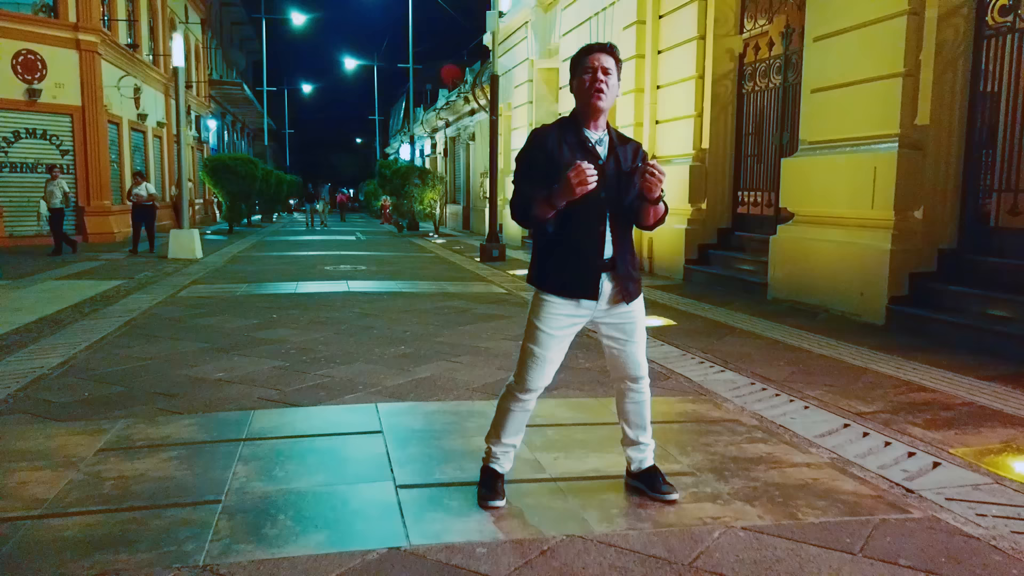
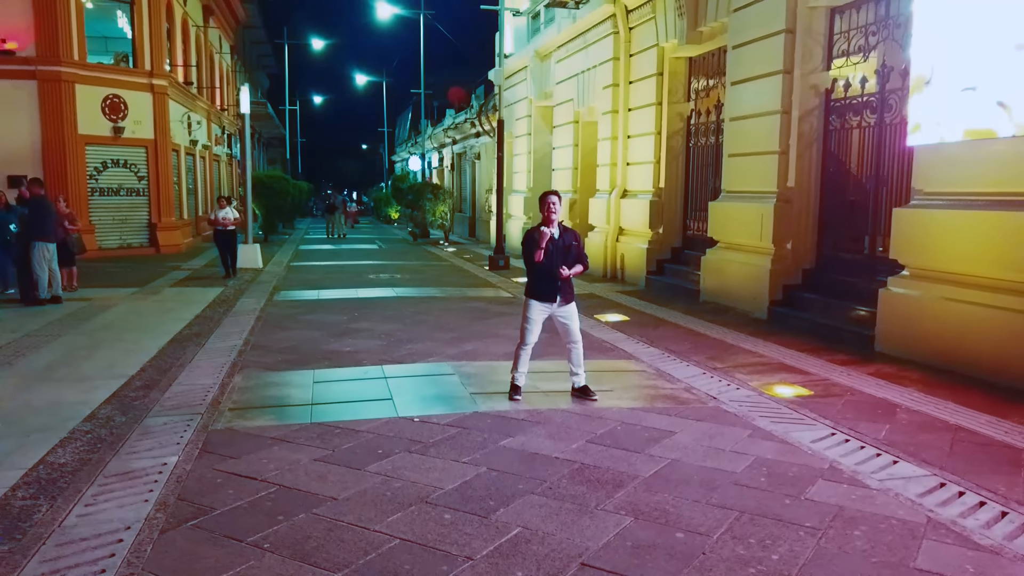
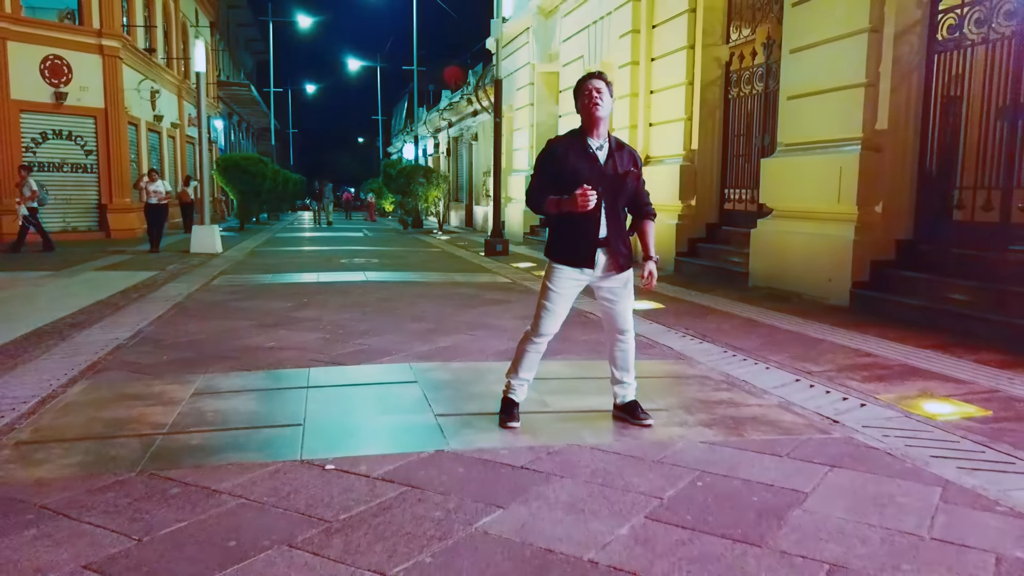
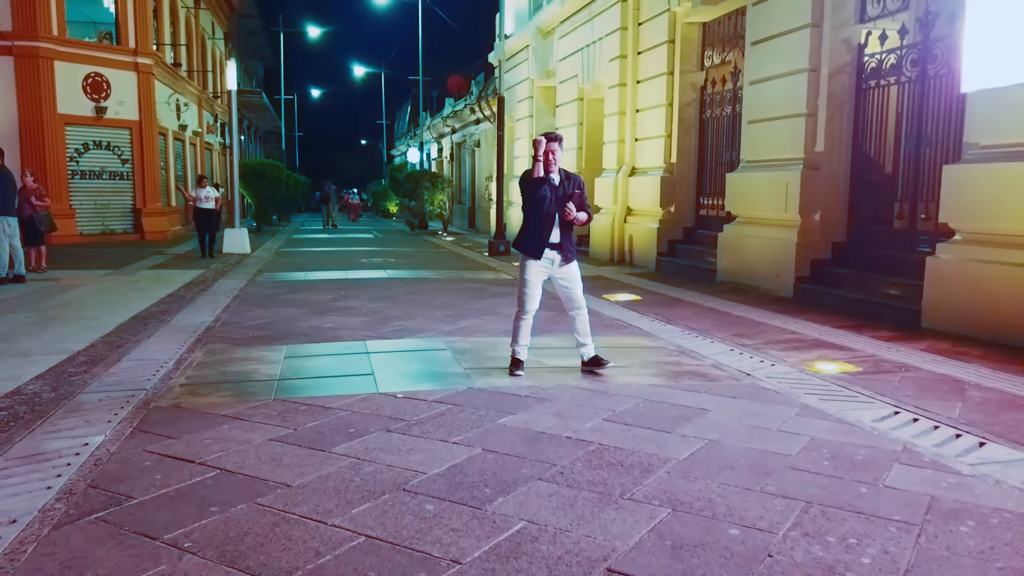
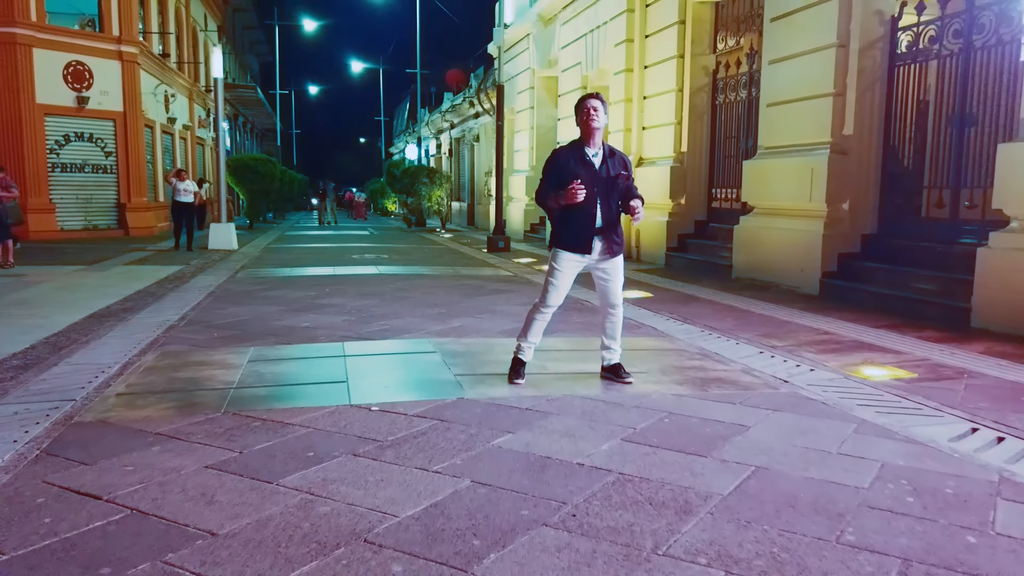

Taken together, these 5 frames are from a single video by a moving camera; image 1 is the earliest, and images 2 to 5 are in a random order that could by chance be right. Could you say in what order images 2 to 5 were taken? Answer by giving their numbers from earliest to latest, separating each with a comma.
3, 5, 4, 2
